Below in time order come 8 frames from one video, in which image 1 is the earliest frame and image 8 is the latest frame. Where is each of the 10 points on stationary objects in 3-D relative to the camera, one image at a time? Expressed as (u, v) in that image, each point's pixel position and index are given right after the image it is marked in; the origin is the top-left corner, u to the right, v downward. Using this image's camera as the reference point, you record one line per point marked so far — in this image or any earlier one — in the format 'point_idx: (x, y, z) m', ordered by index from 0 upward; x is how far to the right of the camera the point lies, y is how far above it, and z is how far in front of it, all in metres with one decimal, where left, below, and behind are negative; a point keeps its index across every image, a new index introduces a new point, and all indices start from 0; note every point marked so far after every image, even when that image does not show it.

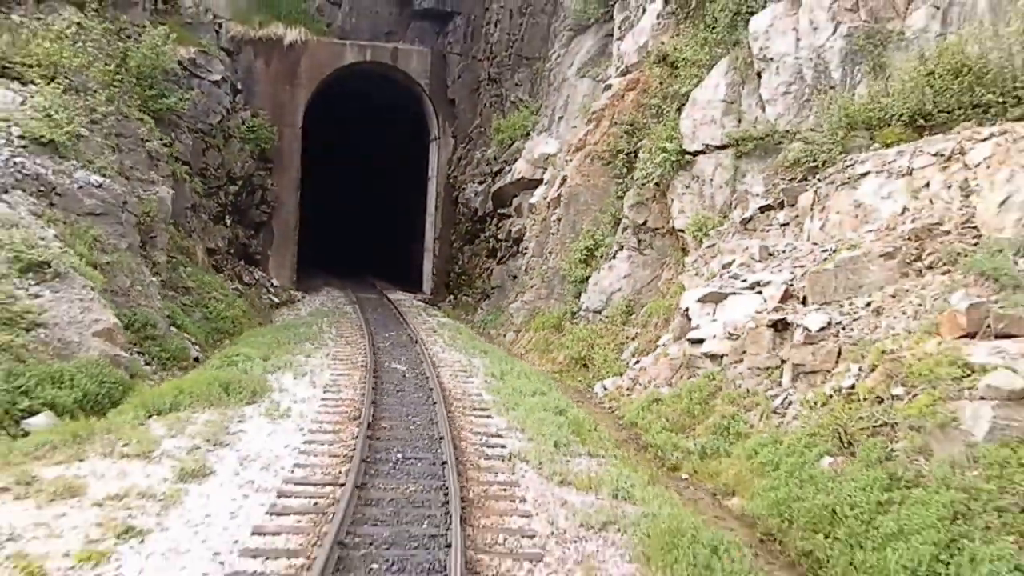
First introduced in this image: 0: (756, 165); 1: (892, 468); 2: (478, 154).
0: (+2.8, +1.4, +10.0) m
1: (+2.4, -1.1, +5.4) m
2: (-0.7, +2.7, +17.1) m
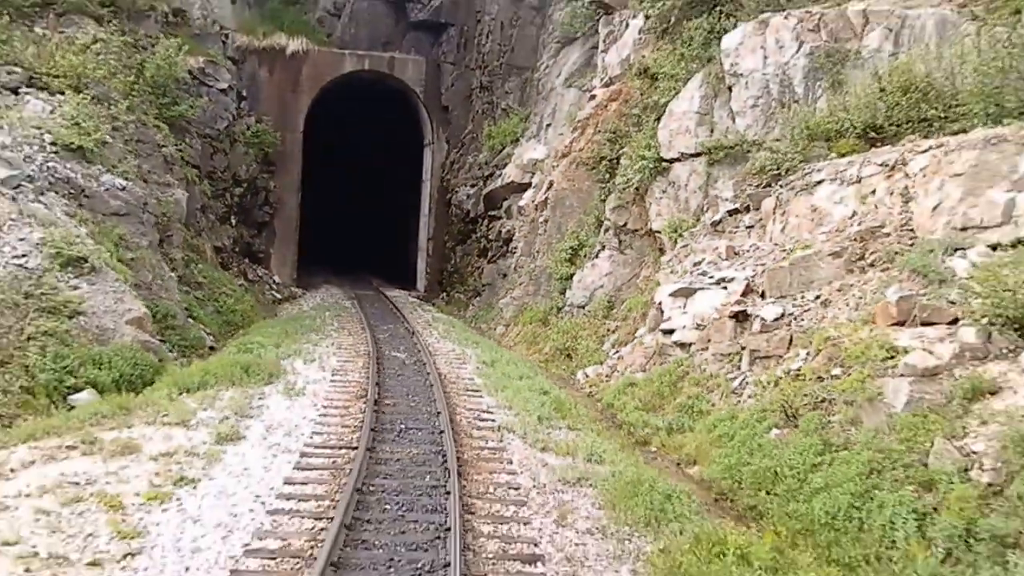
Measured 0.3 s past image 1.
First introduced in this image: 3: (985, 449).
0: (+2.7, +1.5, +10.9) m
1: (+2.3, -1.1, +6.3) m
2: (-0.9, +2.7, +17.9) m
3: (+2.9, -1.0, +5.5) m
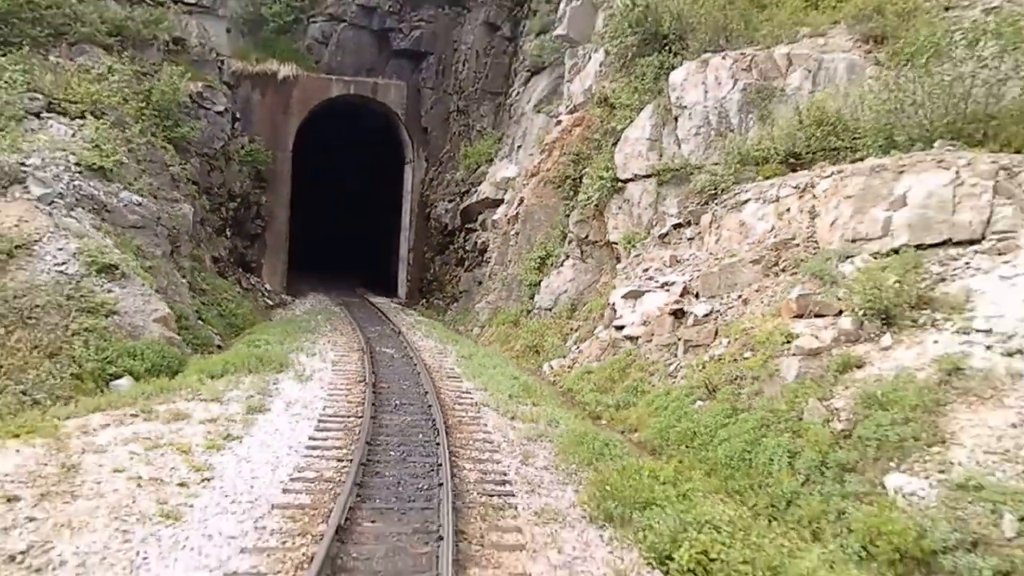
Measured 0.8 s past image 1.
0: (+2.3, +1.4, +12.5) m
1: (+2.1, -1.1, +7.9) m
2: (-1.4, +2.5, +19.5) m
3: (+2.7, -1.0, +7.2) m
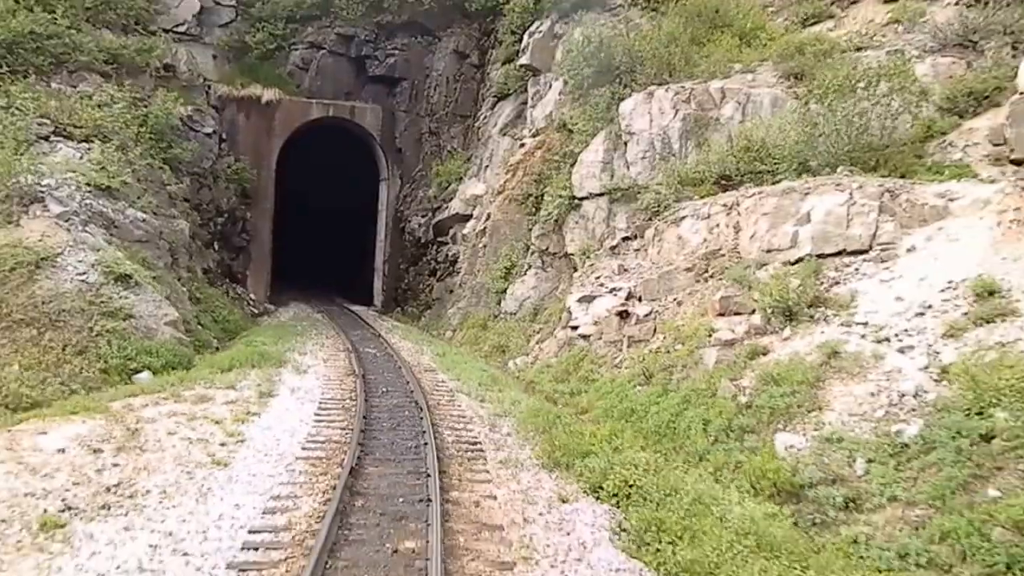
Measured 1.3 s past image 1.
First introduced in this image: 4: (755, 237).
0: (+1.8, +1.3, +14.1) m
1: (+1.7, -1.1, +9.5) m
2: (-2.2, +2.3, +21.0) m
3: (+2.4, -1.0, +8.8) m
4: (+3.1, +0.6, +11.1) m
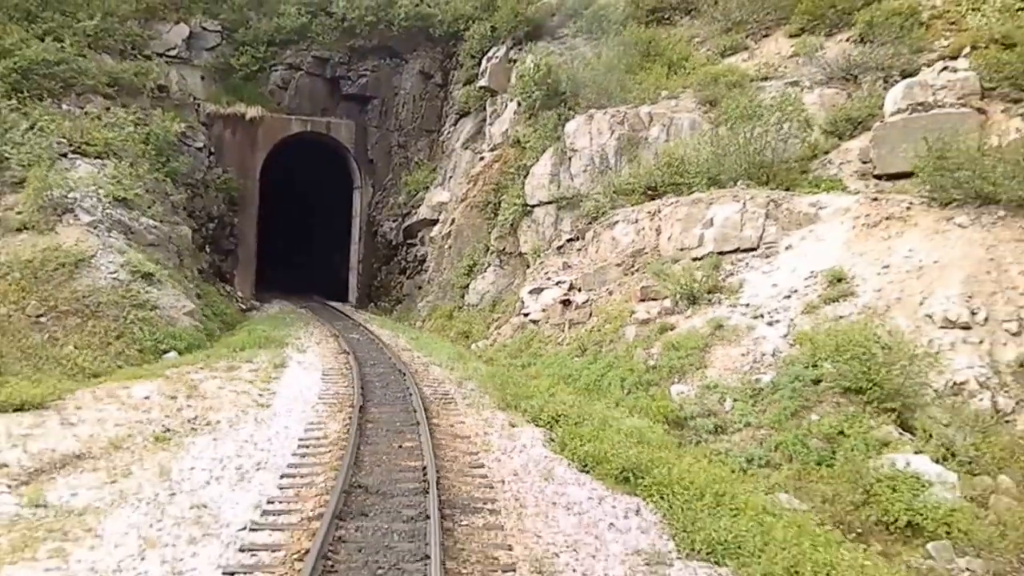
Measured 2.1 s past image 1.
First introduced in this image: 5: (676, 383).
0: (+1.1, +1.4, +16.7) m
1: (+1.2, -1.0, +12.0) m
2: (-3.3, +2.4, +23.4) m
3: (+1.9, -0.8, +11.4) m
4: (+2.5, +0.8, +13.7) m
5: (+2.0, -1.2, +10.8) m
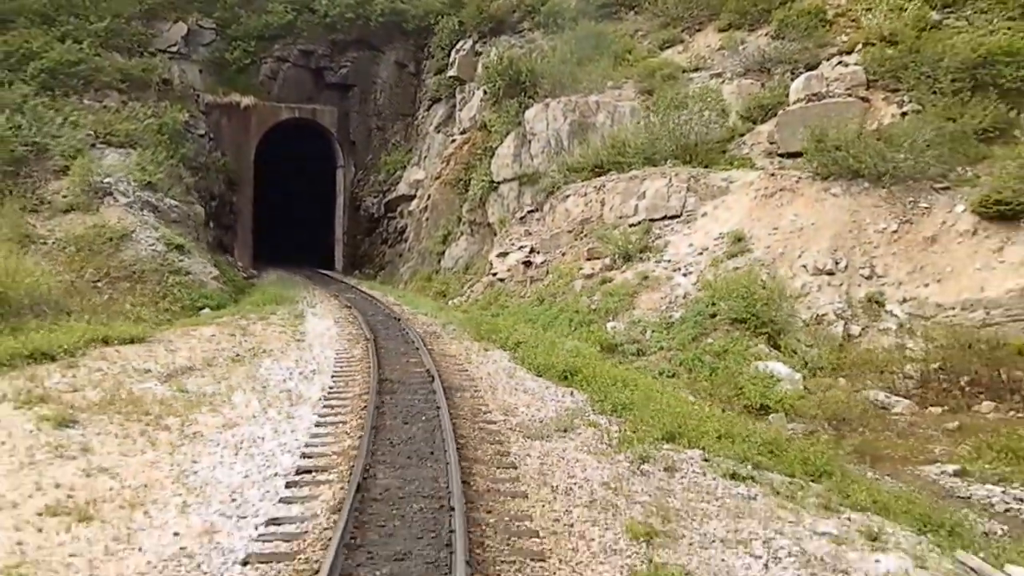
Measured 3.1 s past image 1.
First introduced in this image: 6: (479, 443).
0: (+0.4, +2.3, +19.7) m
1: (+0.7, -0.3, +15.1) m
2: (-4.3, +3.4, +26.1) m
3: (+1.4, -0.2, +14.5) m
4: (+1.9, +1.5, +16.7) m
5: (+1.6, -0.5, +13.9) m
6: (-0.2, -1.2, +6.8) m
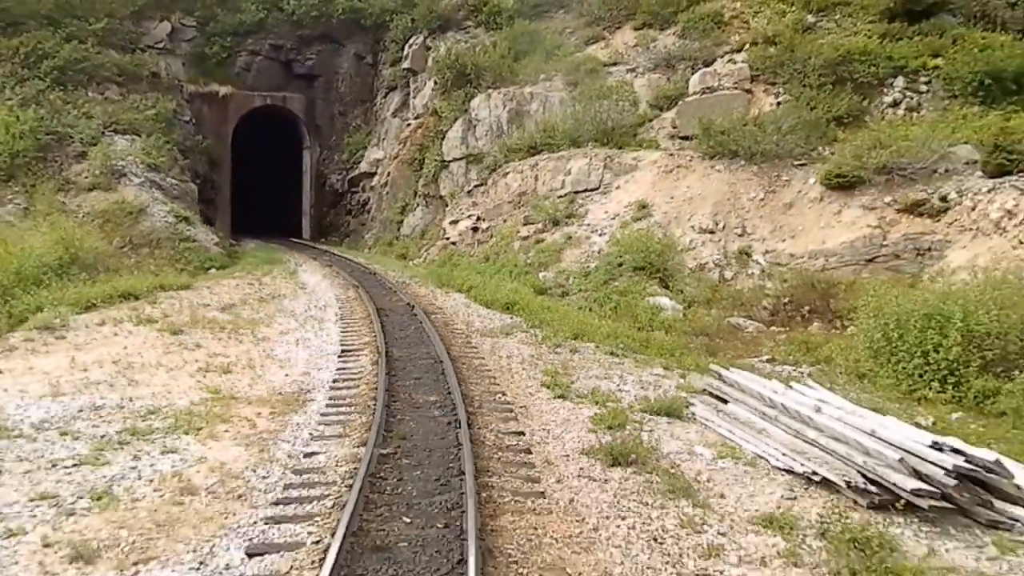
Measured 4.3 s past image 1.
0: (-1.0, +3.3, +23.3) m
1: (-0.3, +0.6, +18.8) m
2: (-6.1, +4.5, +29.4) m
3: (+0.4, +0.7, +18.2) m
4: (+0.8, +2.5, +20.5) m
5: (+0.6, +0.3, +17.7) m
6: (-0.7, -0.6, +10.6) m
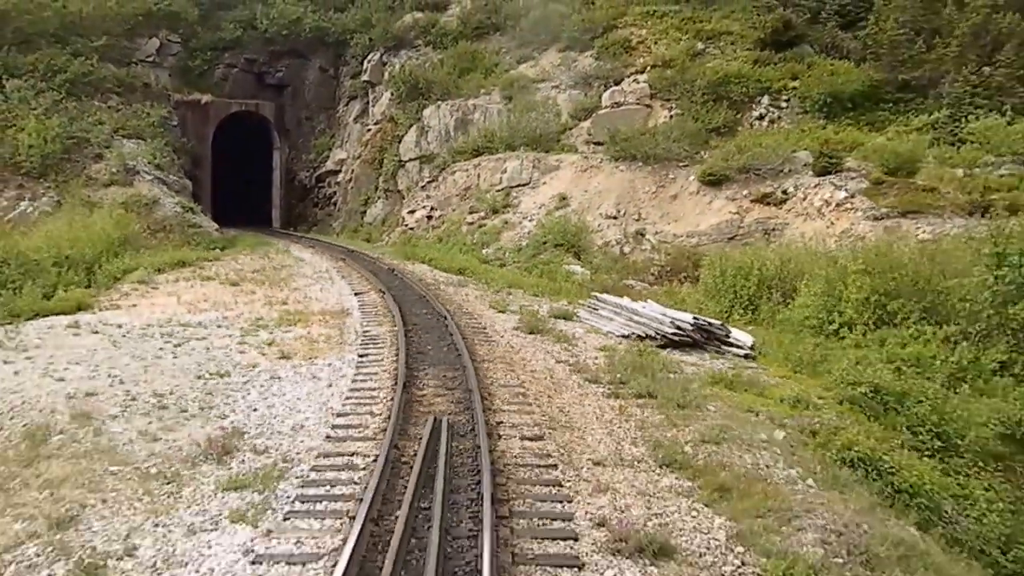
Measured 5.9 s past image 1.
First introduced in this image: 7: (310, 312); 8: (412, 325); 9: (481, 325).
0: (-2.8, +4.0, +28.2) m
1: (-1.7, +1.3, +23.8) m
2: (-8.3, +5.2, +33.9) m
3: (-1.0, +1.4, +23.3) m
4: (-0.8, +3.2, +25.5) m
5: (-0.7, +1.0, +22.7) m
6: (-1.5, 0.0, +15.5) m
7: (-2.9, -0.4, +12.5) m
8: (-1.3, -0.5, +11.0) m
9: (-0.4, -0.5, +11.2) m
